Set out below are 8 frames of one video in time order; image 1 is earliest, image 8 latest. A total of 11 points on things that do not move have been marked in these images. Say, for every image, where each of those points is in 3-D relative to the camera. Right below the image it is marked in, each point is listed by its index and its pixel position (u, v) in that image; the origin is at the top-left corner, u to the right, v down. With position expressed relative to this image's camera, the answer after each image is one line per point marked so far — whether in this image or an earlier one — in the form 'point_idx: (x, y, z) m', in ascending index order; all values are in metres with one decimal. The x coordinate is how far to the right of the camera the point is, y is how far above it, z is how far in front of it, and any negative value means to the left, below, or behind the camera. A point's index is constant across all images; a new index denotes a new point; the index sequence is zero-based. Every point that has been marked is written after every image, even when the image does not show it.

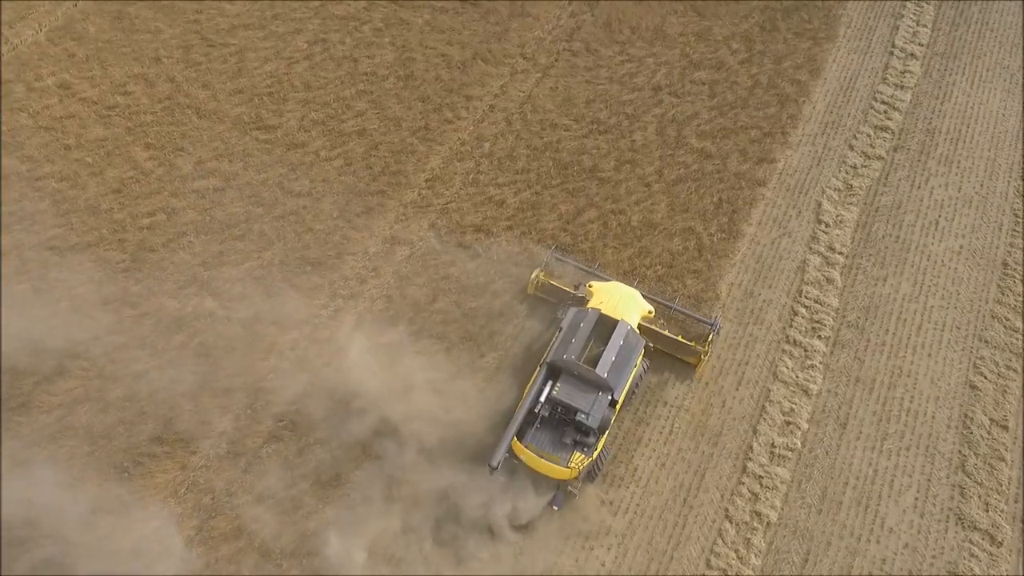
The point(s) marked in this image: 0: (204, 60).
0: (-6.6, +4.9, +13.4) m
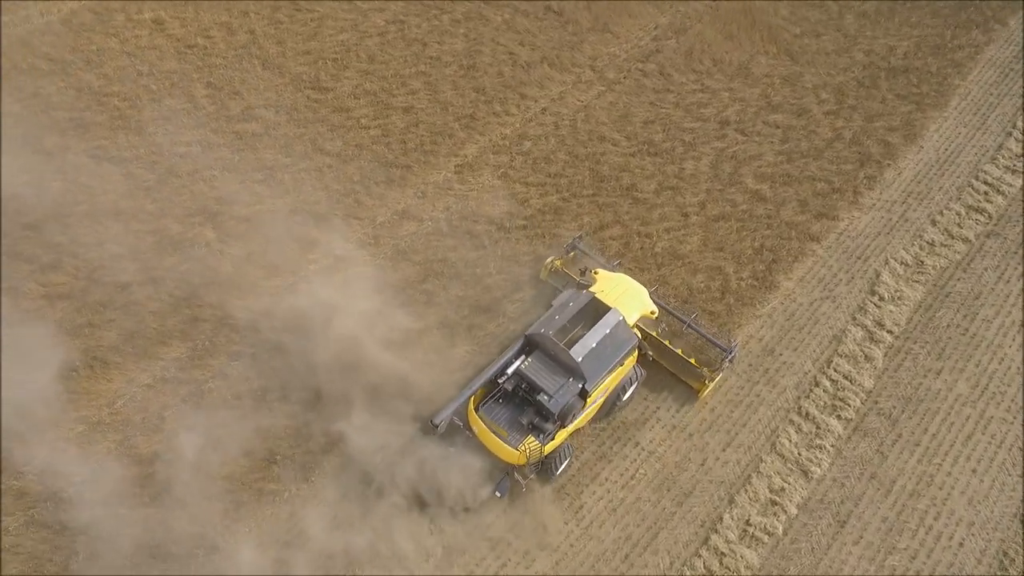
0: (-5.0, +6.0, +13.9) m
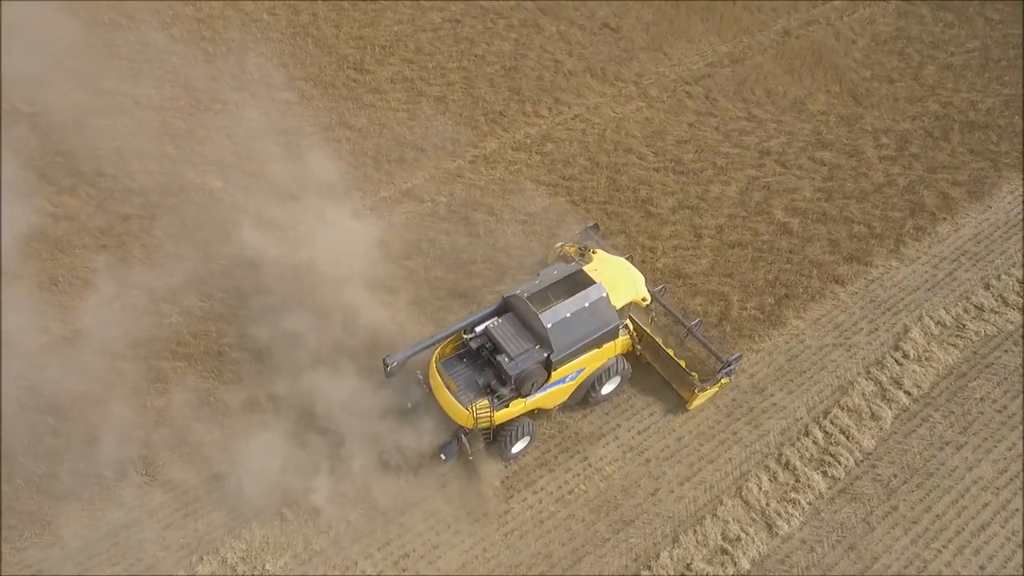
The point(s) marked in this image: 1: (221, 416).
0: (-3.8, +6.5, +14.4) m
1: (-3.7, -1.6, +8.0) m
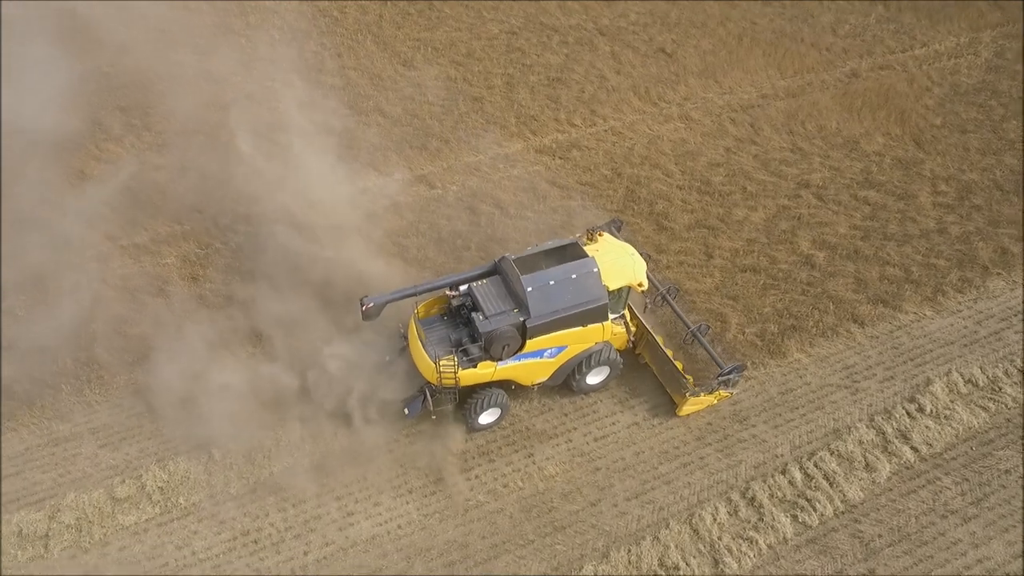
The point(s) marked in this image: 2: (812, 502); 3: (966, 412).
0: (-2.3, +6.6, +15.0) m
1: (-4.2, -0.8, +8.1) m
2: (+3.3, -2.4, +6.9) m
3: (+5.7, -1.6, +7.8) m
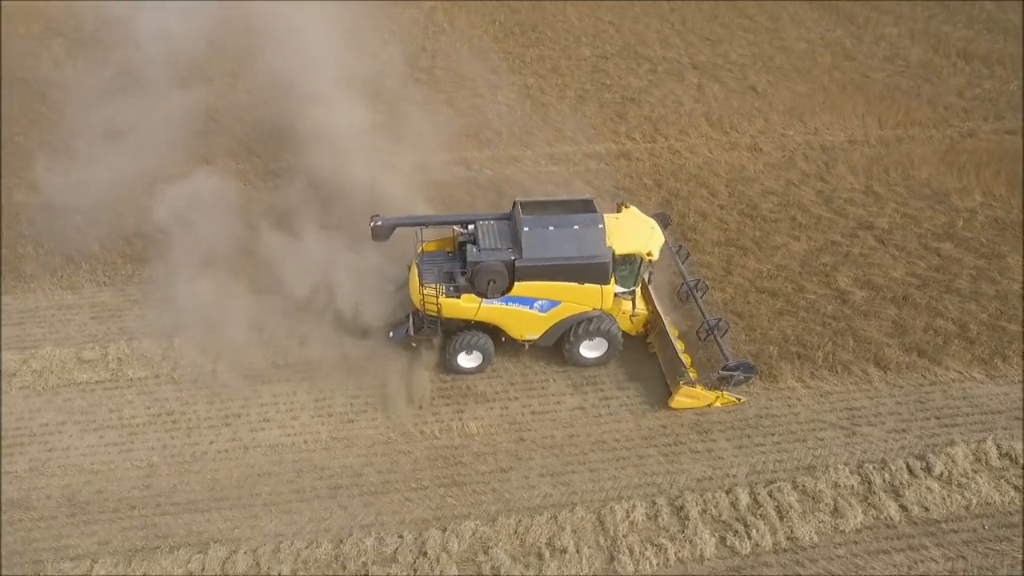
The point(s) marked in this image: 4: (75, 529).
0: (+0.1, +6.5, +15.8) m
1: (-4.5, +0.4, +8.8) m
2: (+2.3, -2.3, +5.9) m
3: (+4.9, -2.0, +6.3) m
4: (-4.1, -2.2, +5.8) m
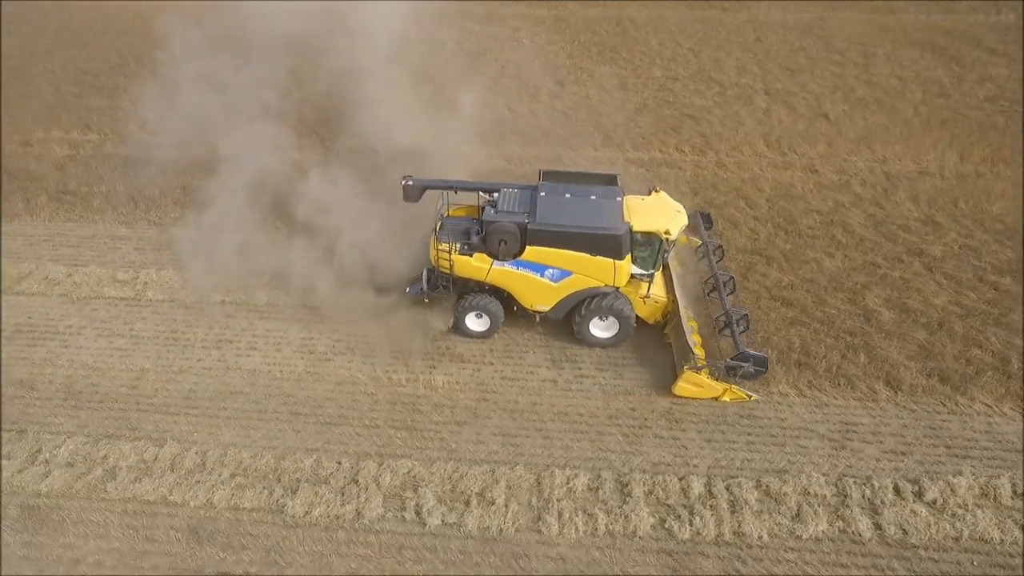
0: (+2.1, +6.1, +16.1) m
1: (-4.3, +1.2, +9.5) m
2: (+1.6, -2.0, +5.5) m
3: (+4.3, -2.1, +5.6) m
4: (-4.6, -1.2, +6.4) m
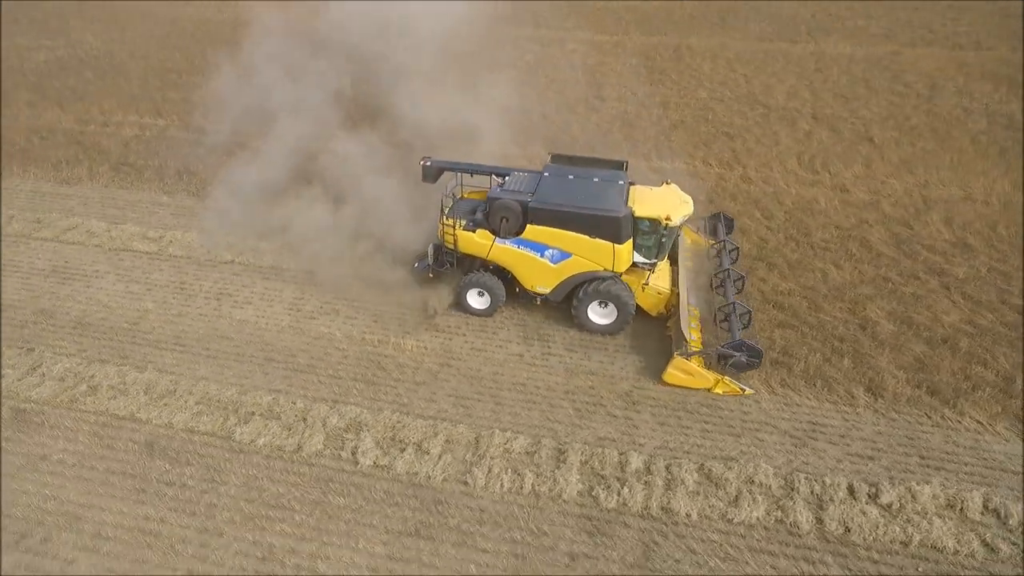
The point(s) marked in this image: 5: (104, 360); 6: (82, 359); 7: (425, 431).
0: (+3.3, +5.7, +16.3) m
1: (-4.1, +1.6, +10.3) m
2: (+1.0, -1.7, +5.4) m
3: (+3.6, -2.0, +5.1) m
4: (-5.0, -0.5, +7.0) m
5: (-4.4, -0.8, +6.7) m
6: (-4.6, -0.8, +6.7) m
7: (-0.8, -1.4, +5.9) m
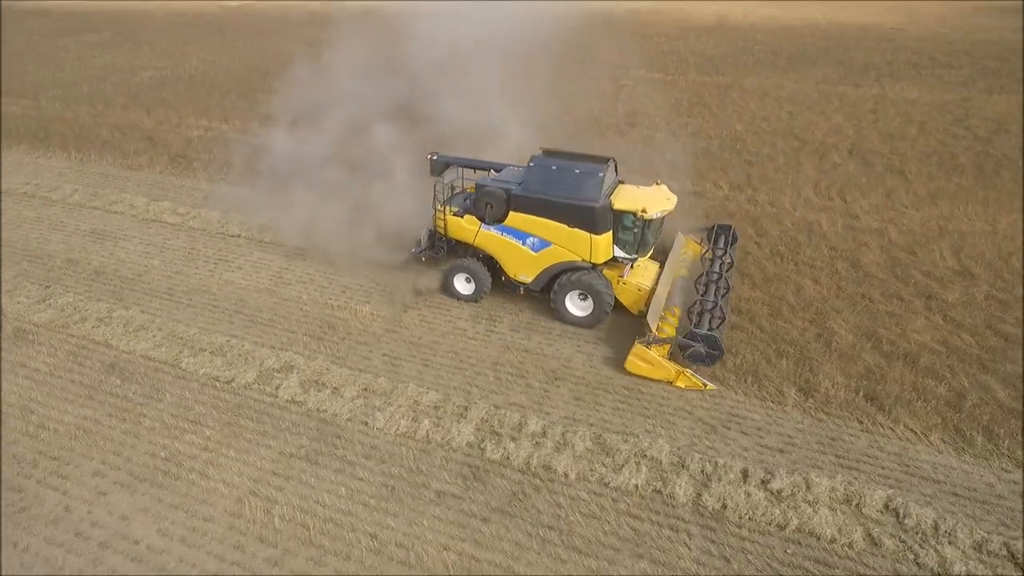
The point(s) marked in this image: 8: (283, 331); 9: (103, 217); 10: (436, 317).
0: (+4.4, +4.9, +16.5) m
1: (-4.1, +1.9, +11.3) m
2: (0.0, -1.4, +5.6) m
3: (+2.6, -1.9, +4.9) m
4: (-5.6, +0.1, +8.1) m
5: (-5.0, -0.1, +7.6) m
6: (-5.2, -0.1, +7.7) m
7: (-1.6, -1.0, +6.3) m
8: (-2.6, -0.5, +7.2) m
9: (-6.5, +1.1, +10.0) m
10: (-0.9, -0.4, +7.6) m
